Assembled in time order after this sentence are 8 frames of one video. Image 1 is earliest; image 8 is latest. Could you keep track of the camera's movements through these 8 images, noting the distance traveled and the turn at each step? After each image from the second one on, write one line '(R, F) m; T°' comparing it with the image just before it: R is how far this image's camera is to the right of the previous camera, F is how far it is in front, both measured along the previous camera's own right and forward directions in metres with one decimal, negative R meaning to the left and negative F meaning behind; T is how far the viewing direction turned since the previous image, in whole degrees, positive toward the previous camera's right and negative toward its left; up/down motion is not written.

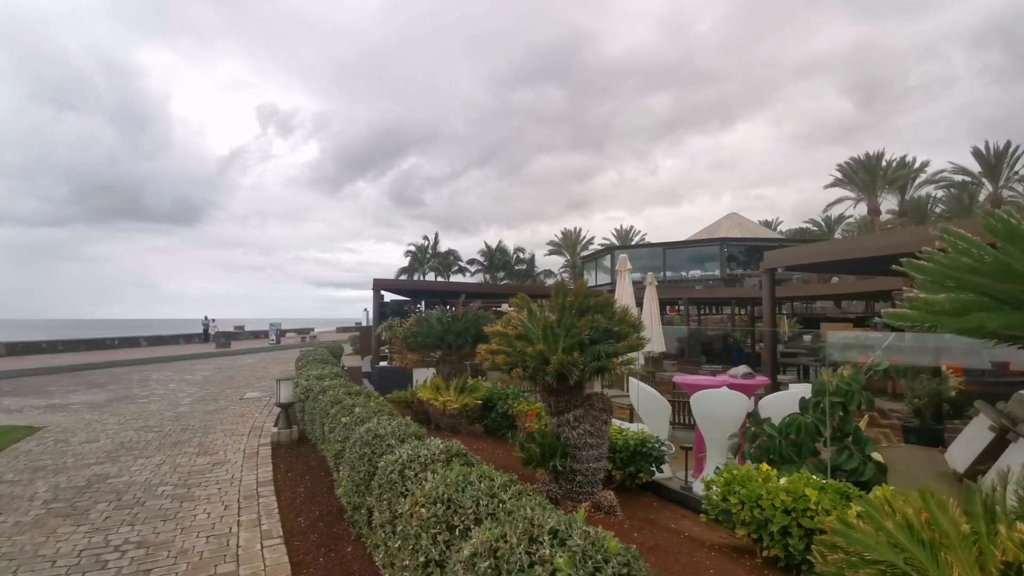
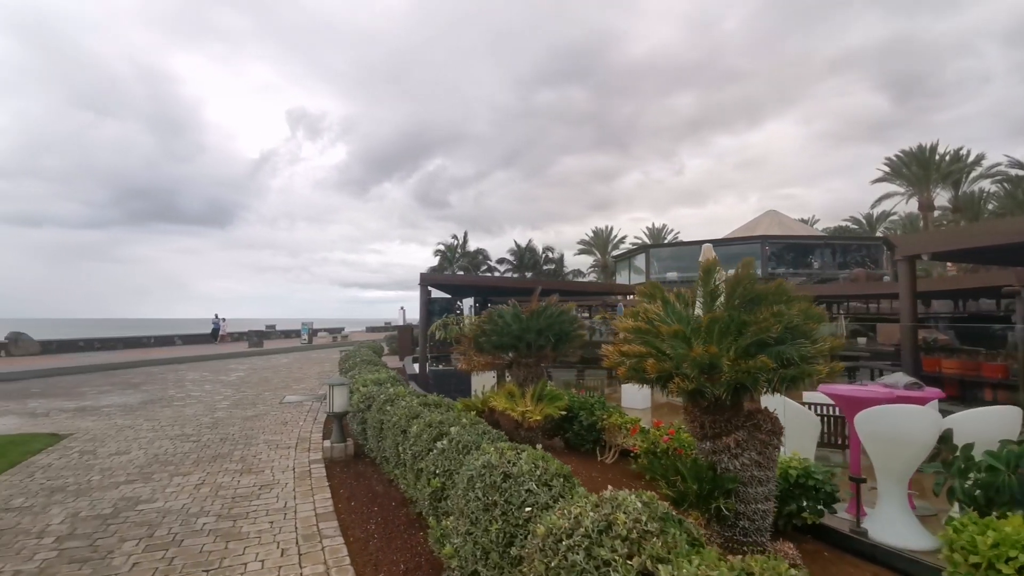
(-0.7, +1.1) m; -2°
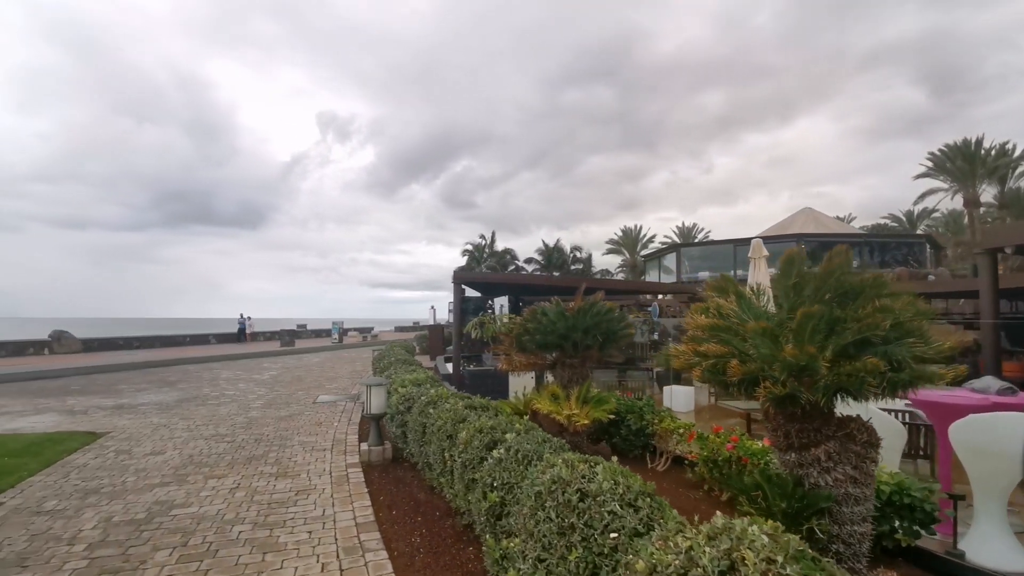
(-0.2, +0.3) m; -3°
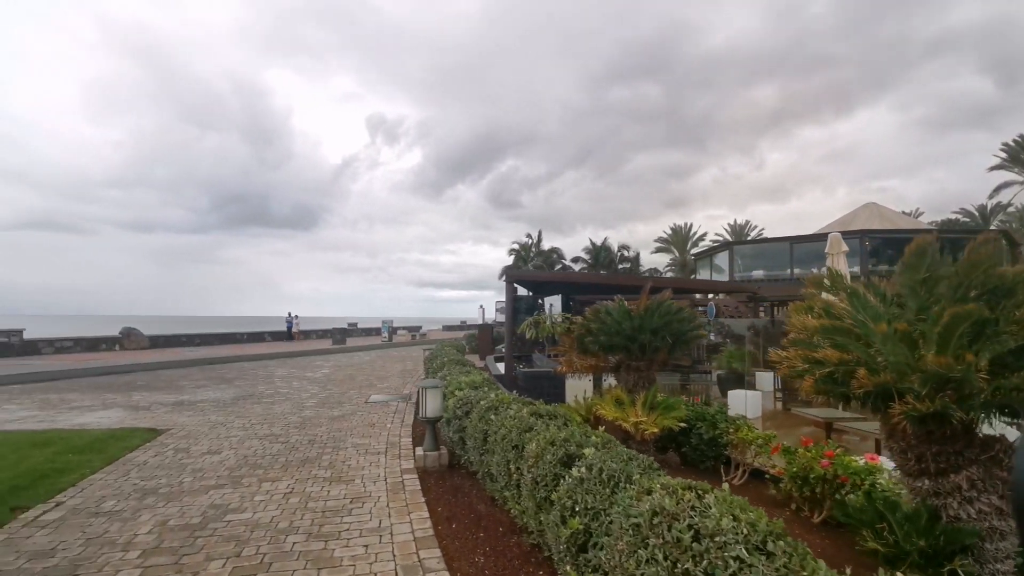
(-0.2, +0.3) m; -5°
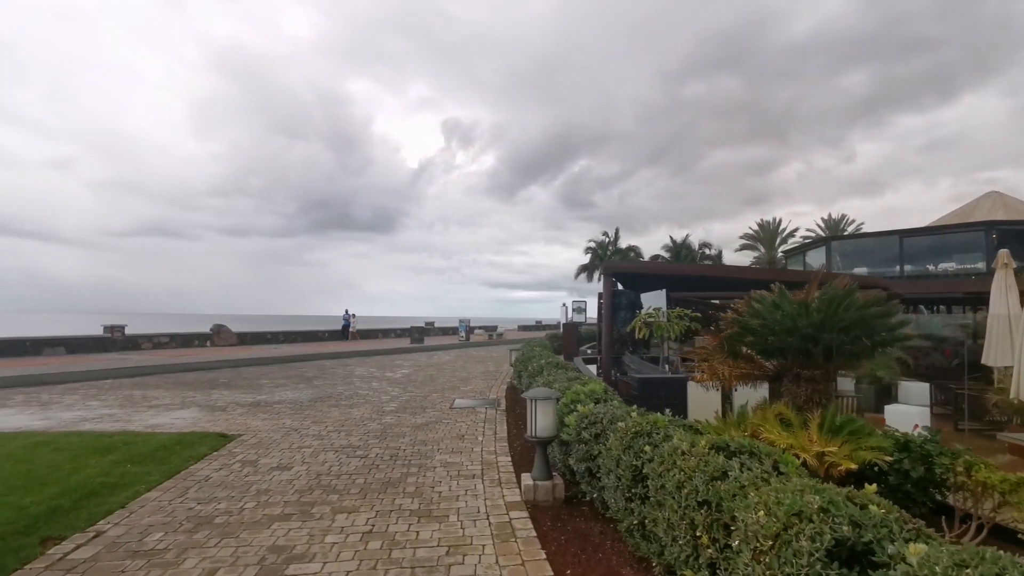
(-0.5, +1.2) m; -7°
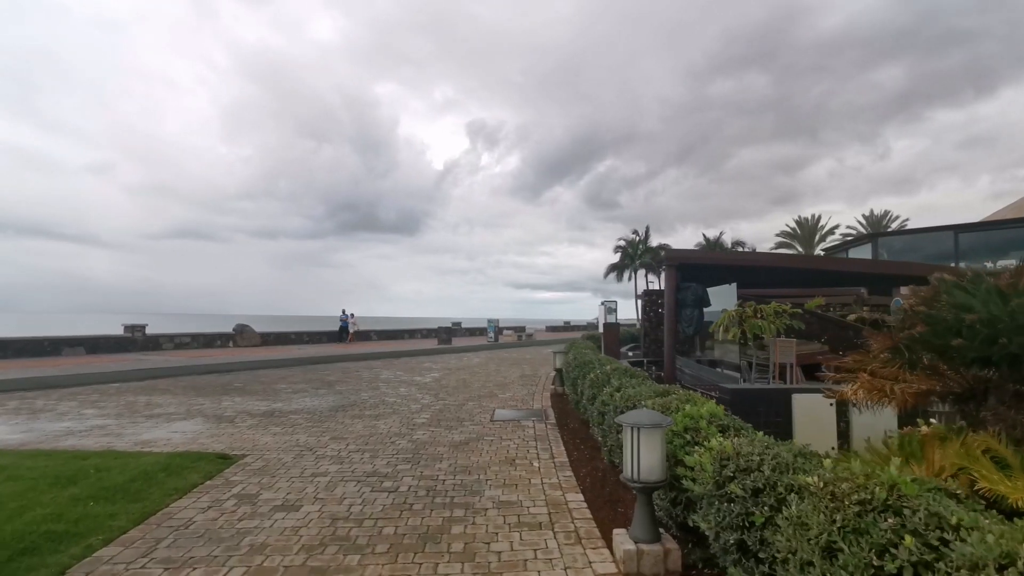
(-0.4, +1.3) m; -2°
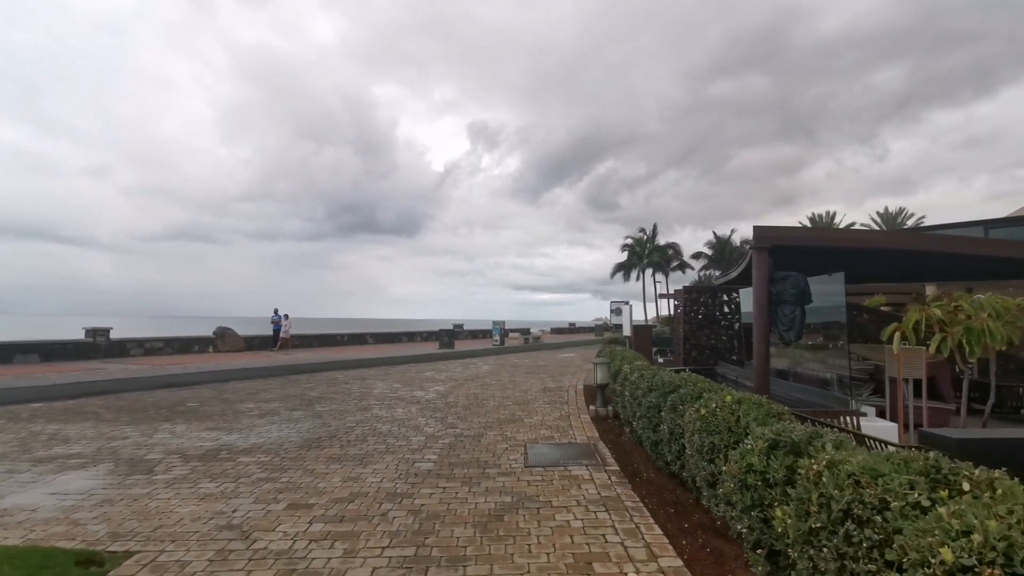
(-0.4, +2.4) m; 0°
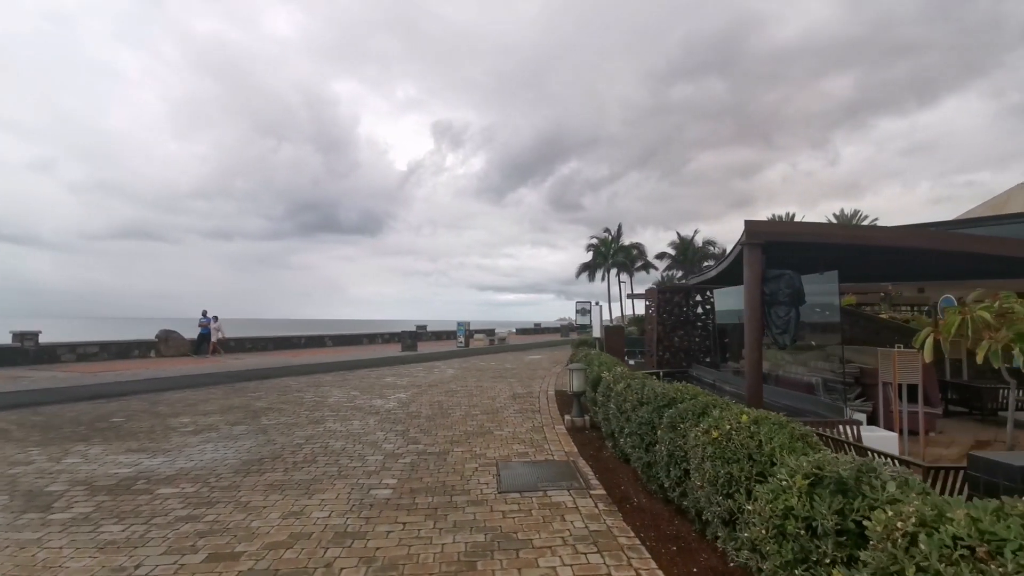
(-0.1, +0.7) m; +4°
